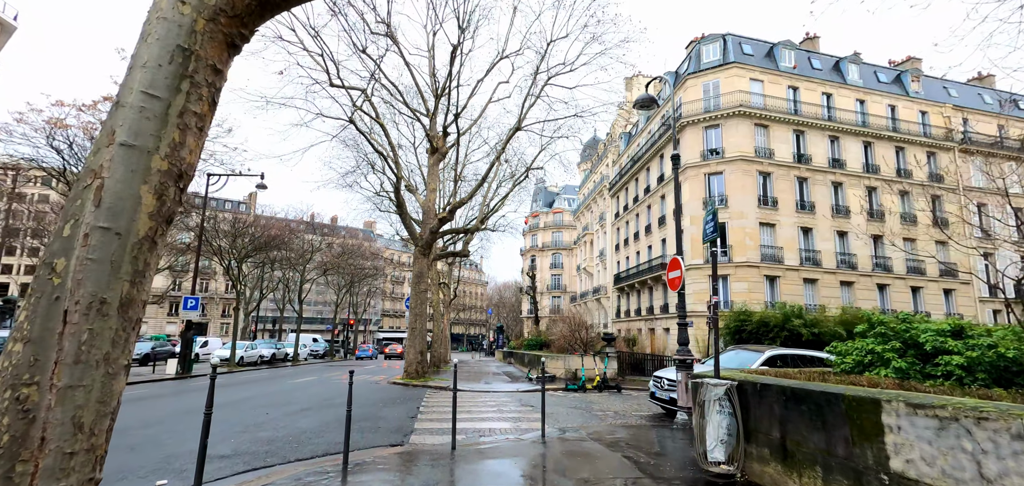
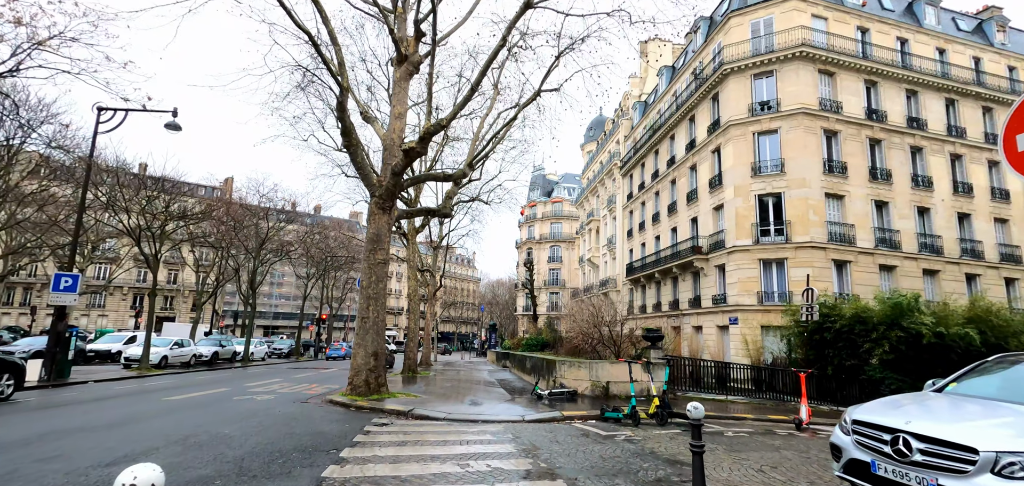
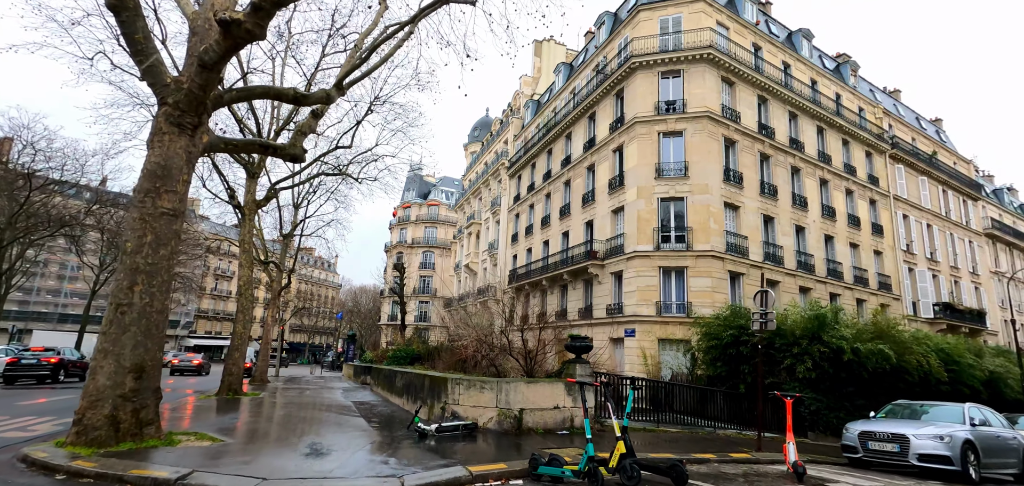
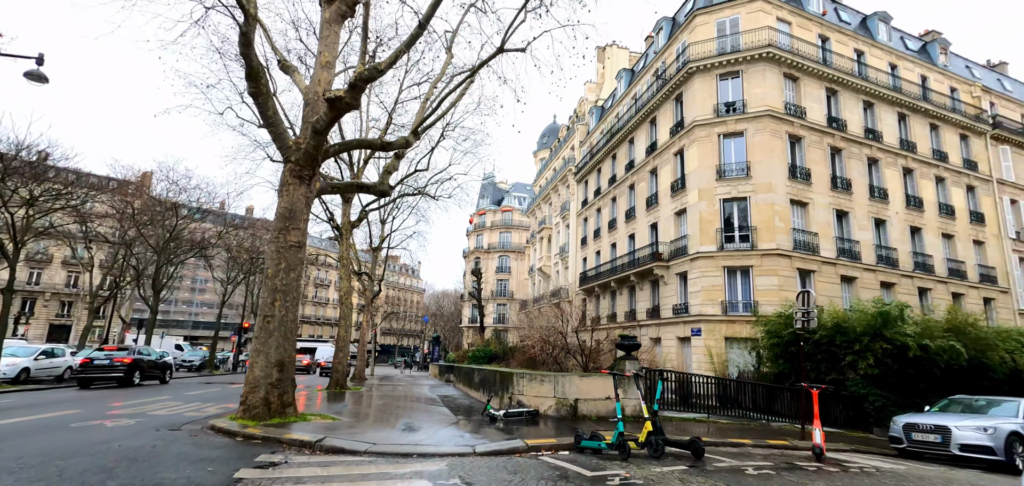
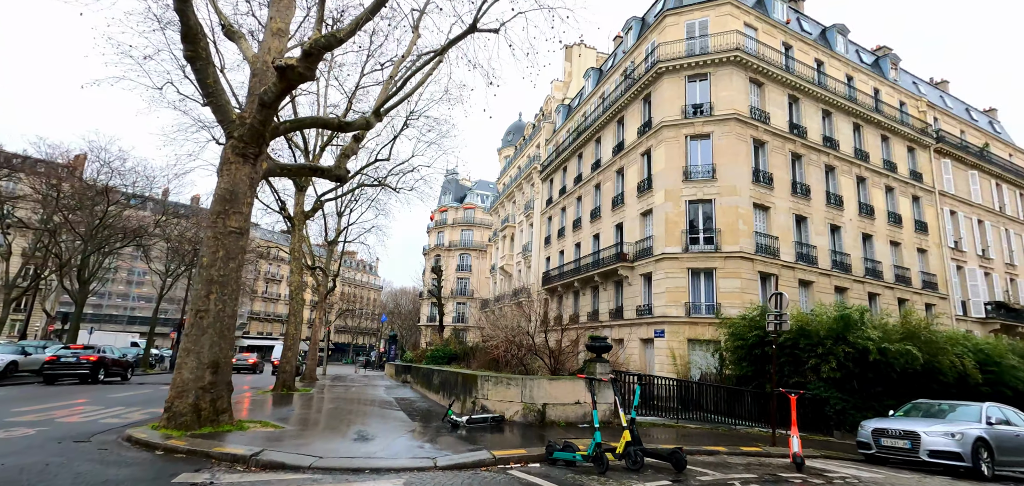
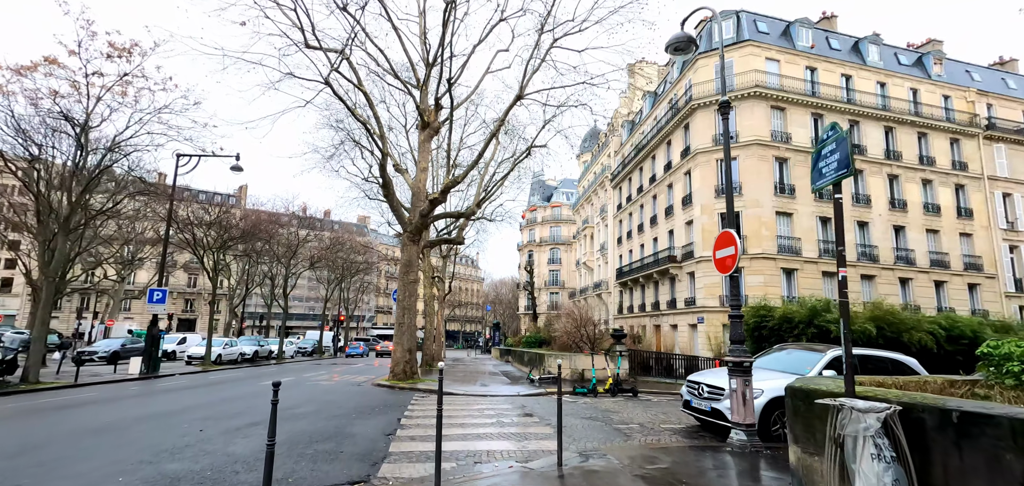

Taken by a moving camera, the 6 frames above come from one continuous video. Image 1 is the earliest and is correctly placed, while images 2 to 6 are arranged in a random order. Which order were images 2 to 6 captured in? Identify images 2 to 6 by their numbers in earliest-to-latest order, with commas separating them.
6, 2, 4, 5, 3
